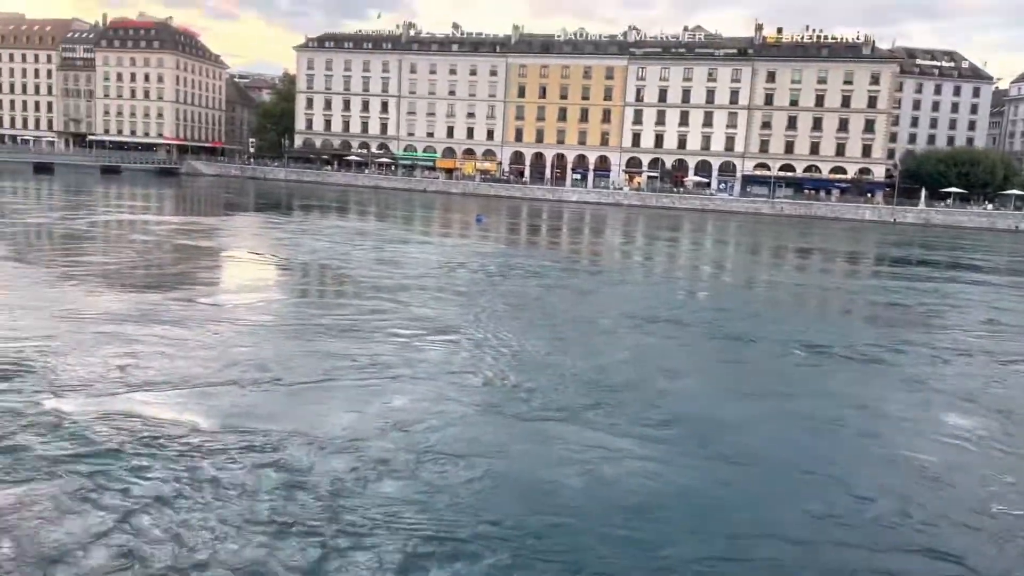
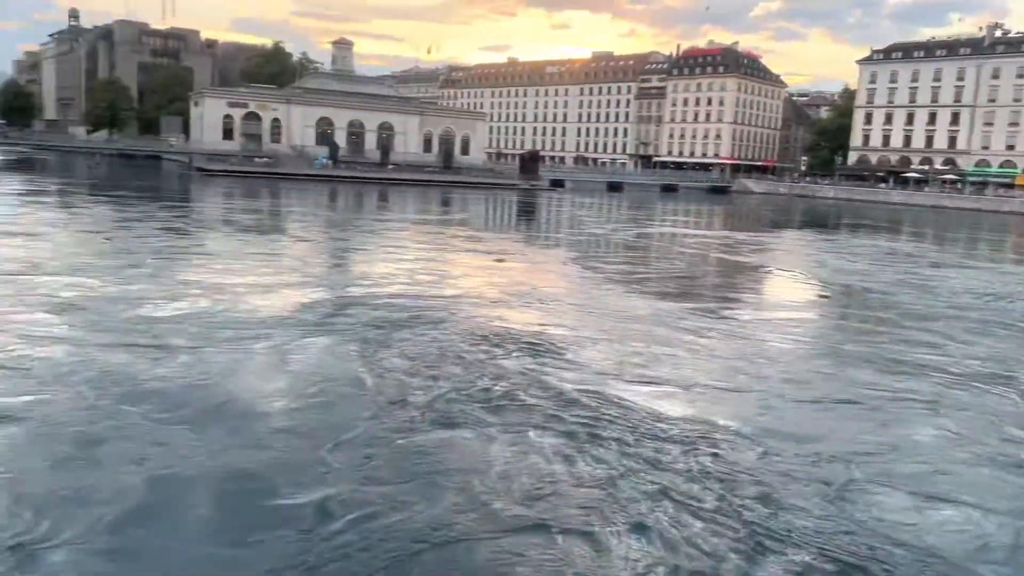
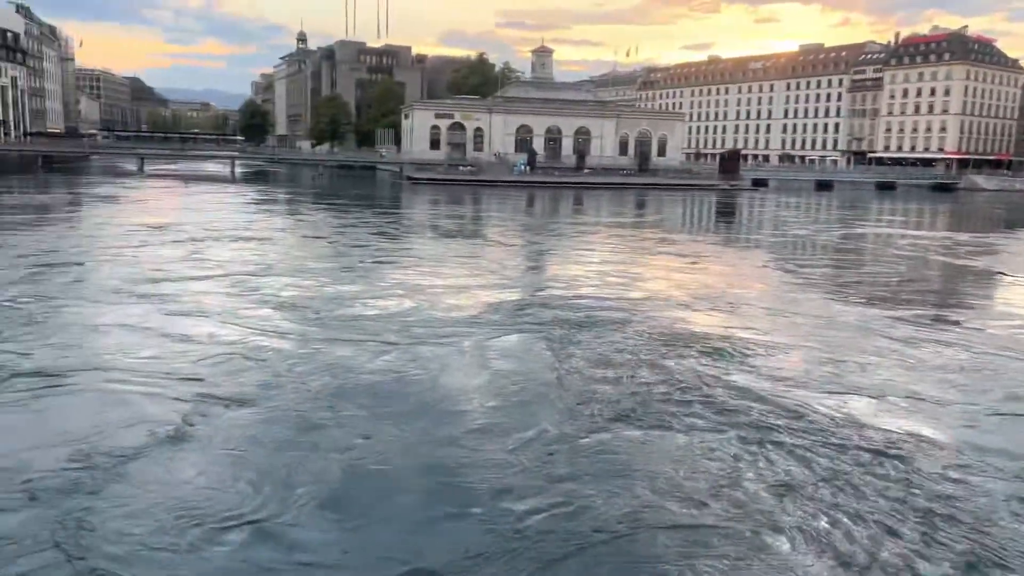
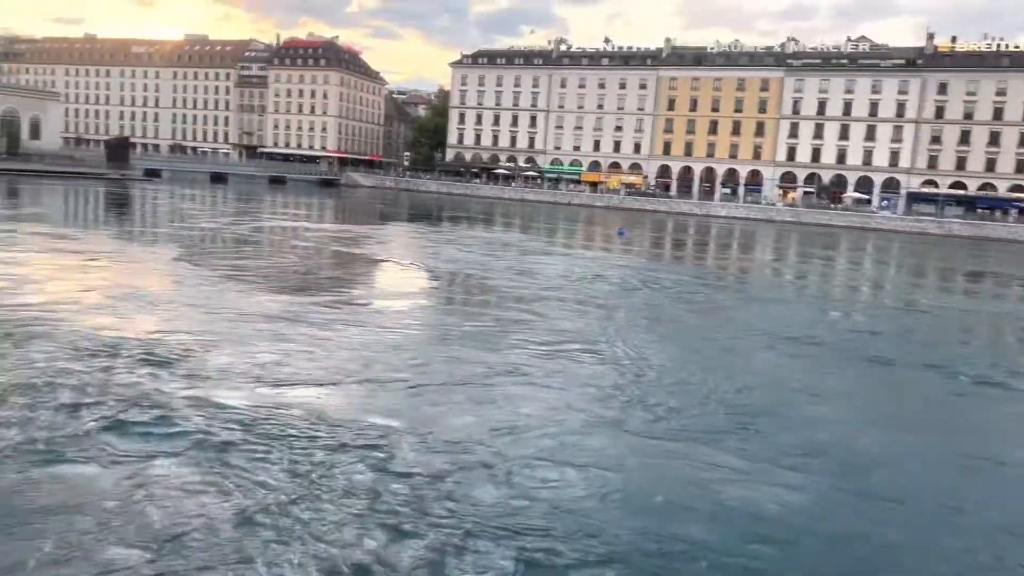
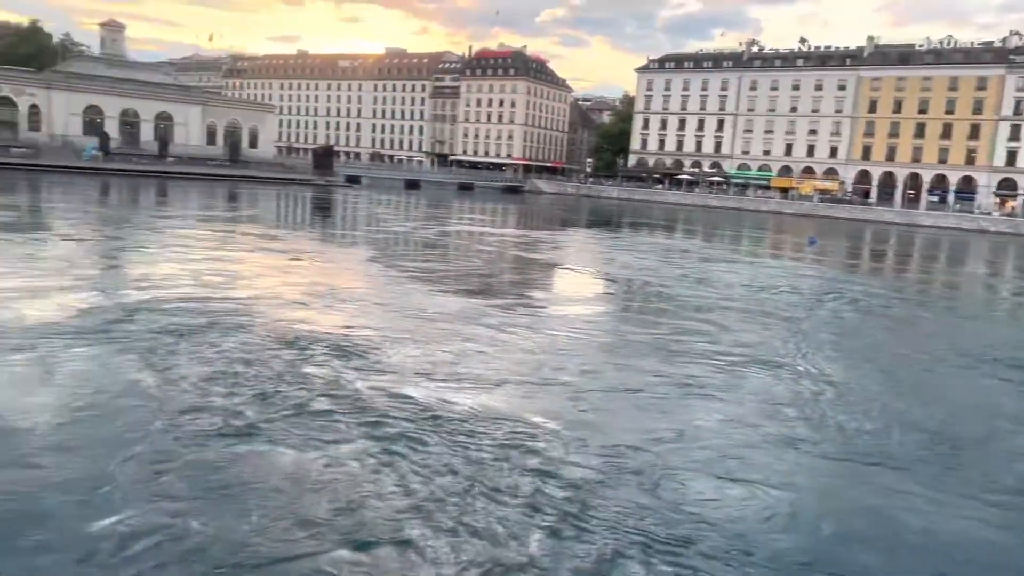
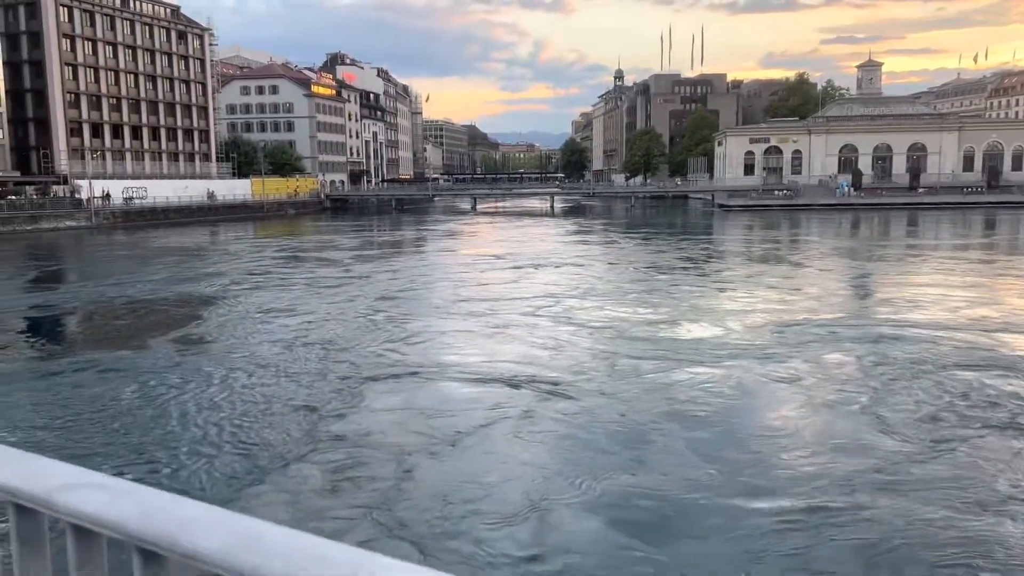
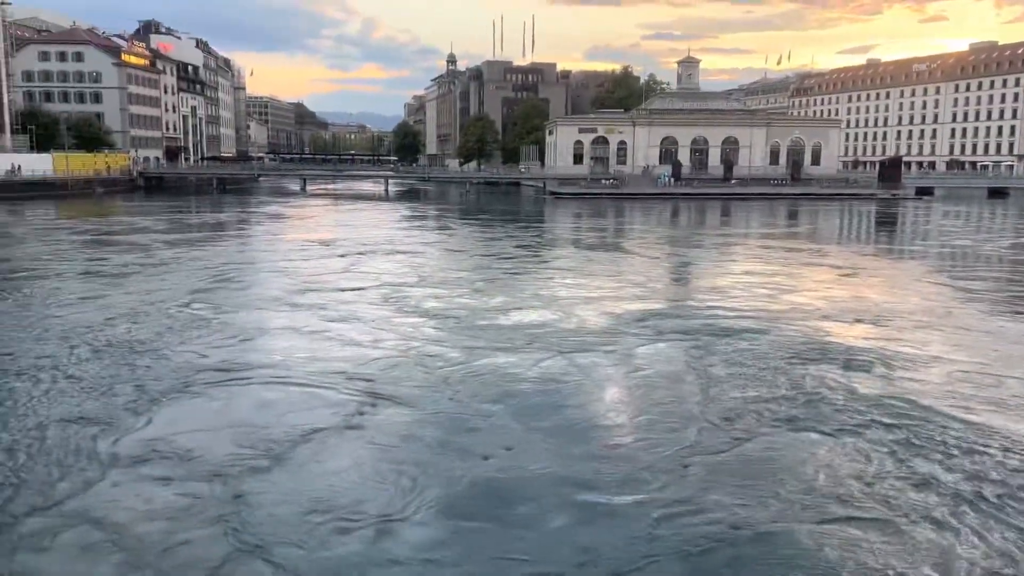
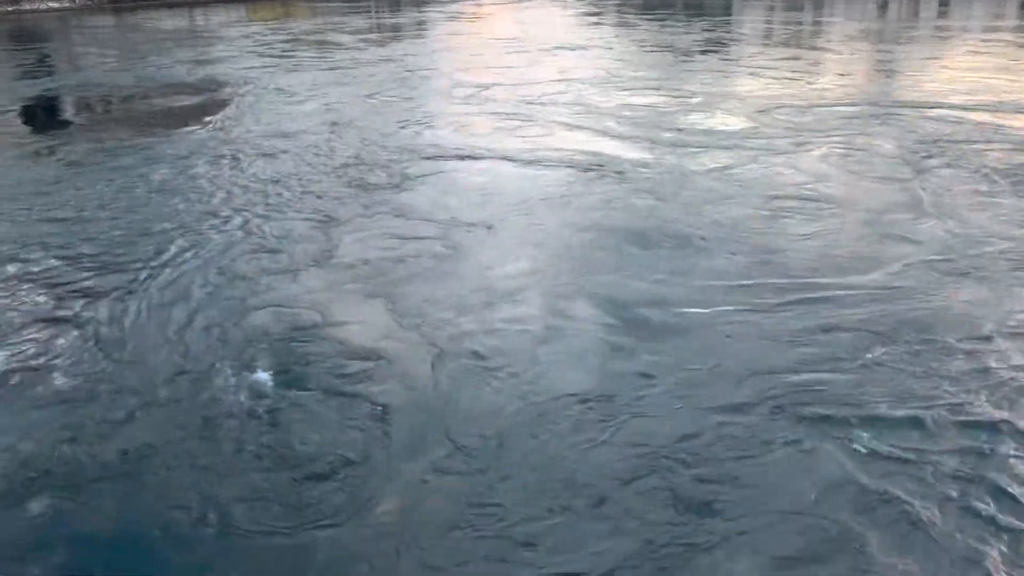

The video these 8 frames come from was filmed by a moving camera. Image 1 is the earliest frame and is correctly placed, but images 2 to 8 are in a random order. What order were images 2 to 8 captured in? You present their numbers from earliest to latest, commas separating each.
4, 5, 2, 3, 7, 6, 8
